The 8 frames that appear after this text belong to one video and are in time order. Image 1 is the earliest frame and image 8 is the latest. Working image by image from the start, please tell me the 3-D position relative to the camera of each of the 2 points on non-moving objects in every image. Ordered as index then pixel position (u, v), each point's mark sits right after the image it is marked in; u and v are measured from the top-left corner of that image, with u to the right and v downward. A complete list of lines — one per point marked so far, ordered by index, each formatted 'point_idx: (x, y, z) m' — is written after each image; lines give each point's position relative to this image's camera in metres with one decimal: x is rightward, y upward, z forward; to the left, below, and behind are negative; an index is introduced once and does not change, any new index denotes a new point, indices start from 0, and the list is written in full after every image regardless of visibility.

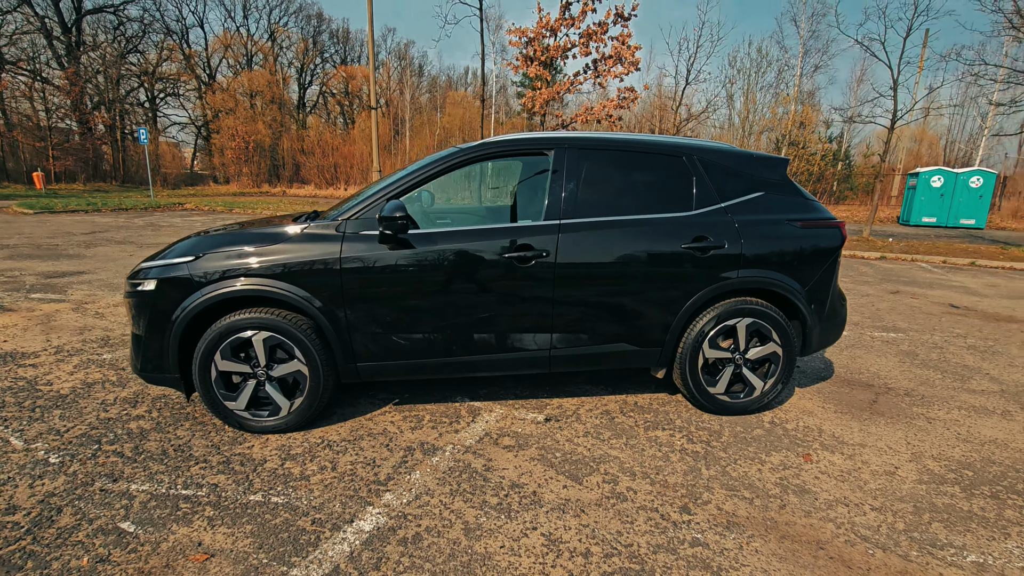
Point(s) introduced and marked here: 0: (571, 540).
0: (+0.3, -1.1, +2.2) m
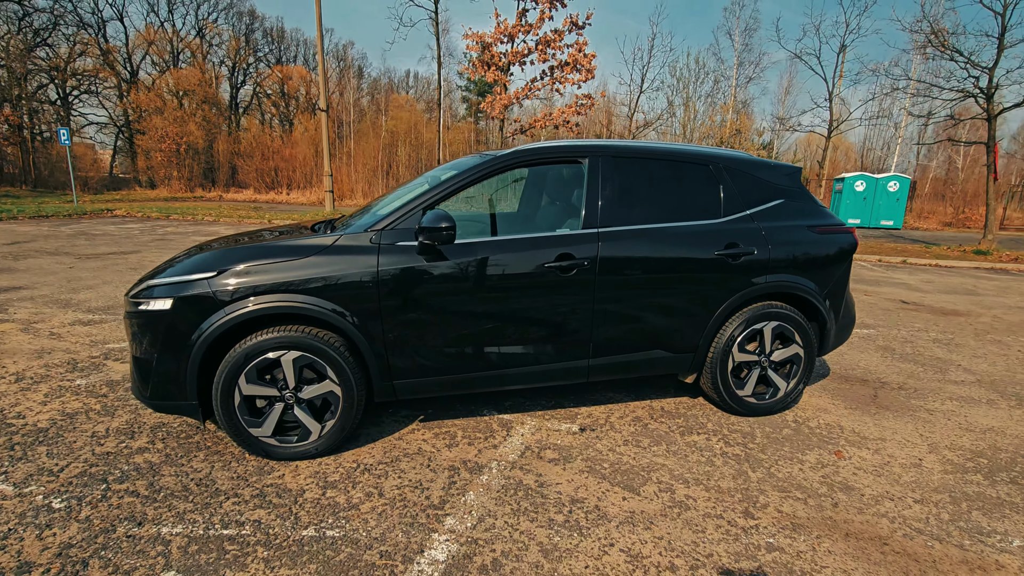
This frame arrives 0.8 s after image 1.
0: (+0.6, -1.1, +2.1) m
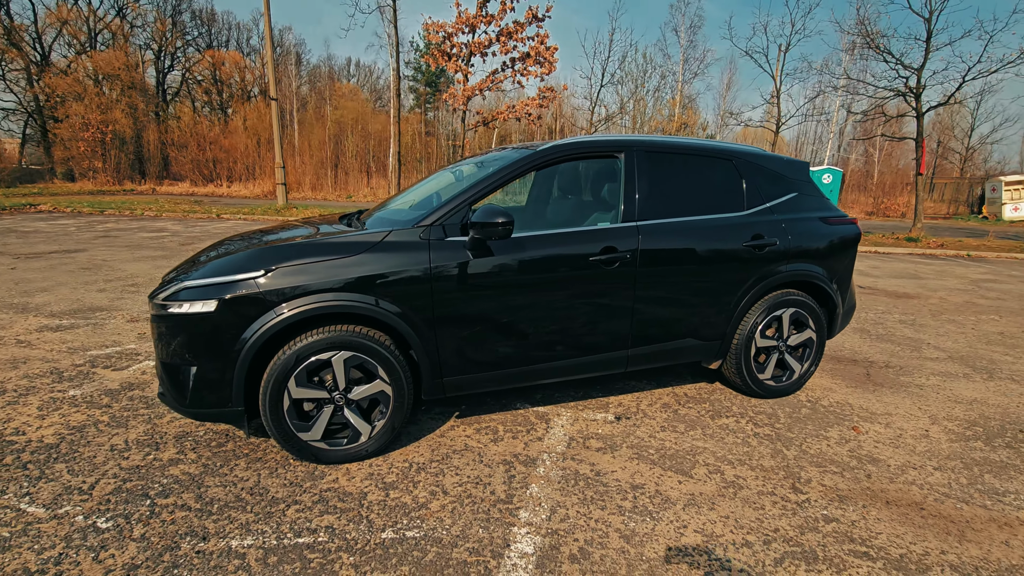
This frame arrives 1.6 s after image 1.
0: (+0.9, -1.1, +2.2) m
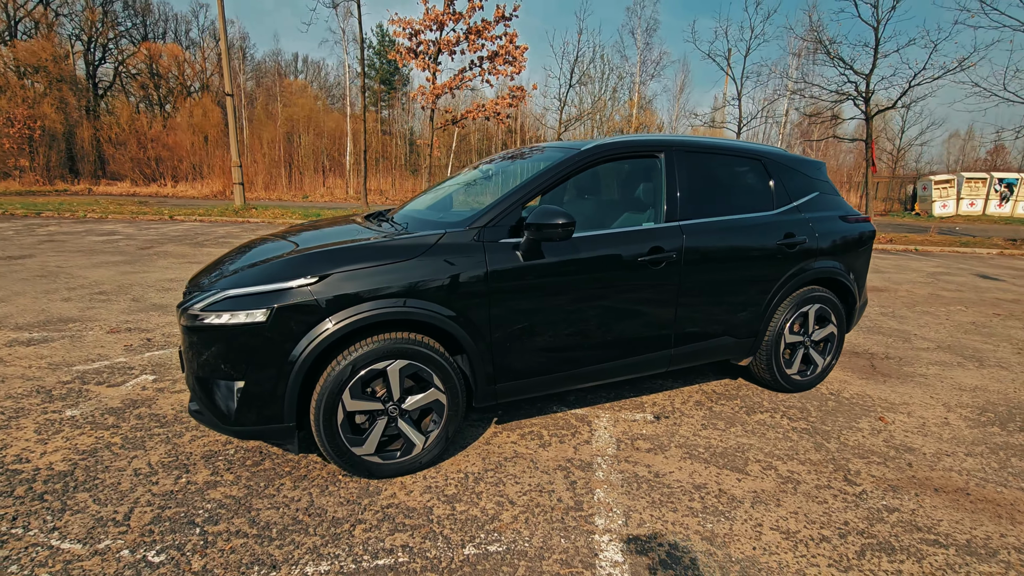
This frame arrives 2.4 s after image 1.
0: (+1.3, -1.0, +2.3) m
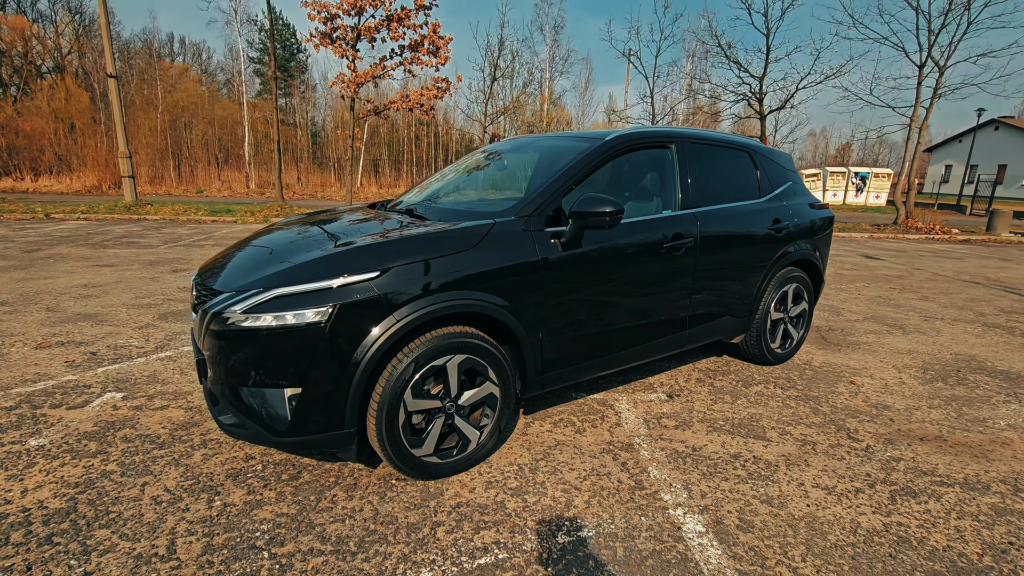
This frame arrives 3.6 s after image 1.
0: (+1.6, -0.9, +2.5) m
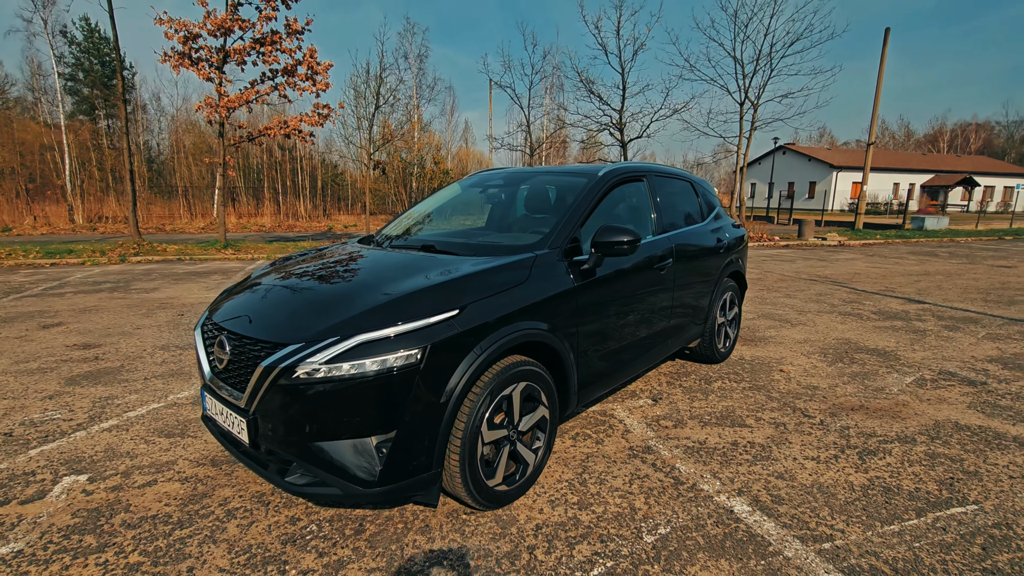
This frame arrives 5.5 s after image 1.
0: (+1.8, -1.0, +3.0) m
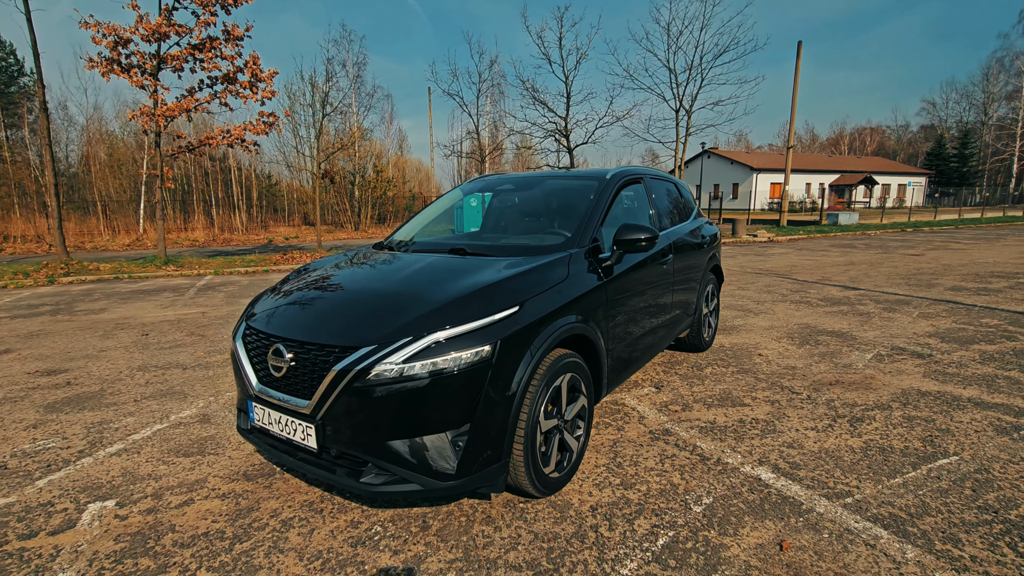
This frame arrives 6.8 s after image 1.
0: (+2.0, -0.9, +3.4) m
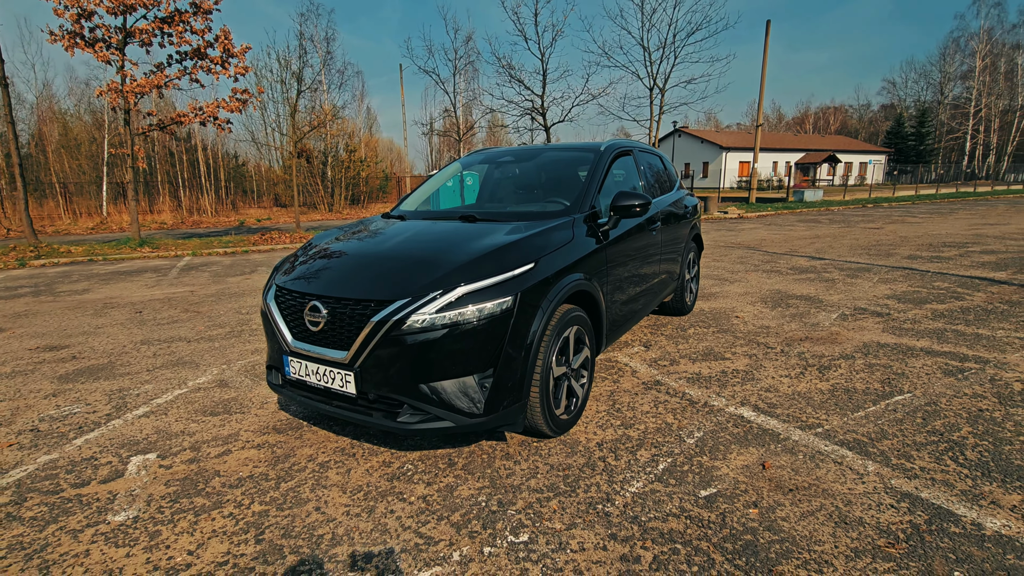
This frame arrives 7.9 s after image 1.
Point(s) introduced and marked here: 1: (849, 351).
0: (+2.0, -0.6, +3.8) m
1: (+2.7, -0.5, +4.2) m
